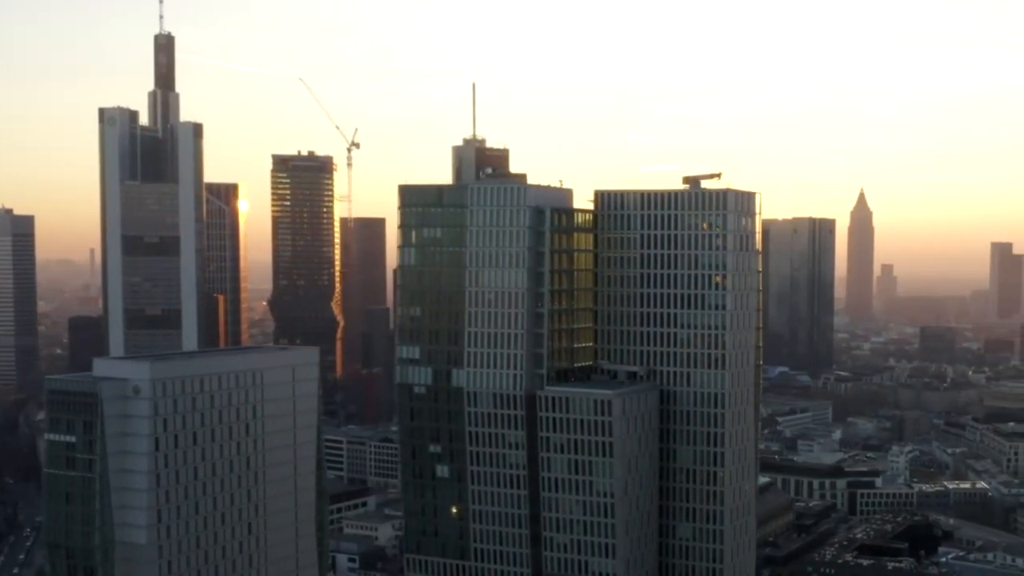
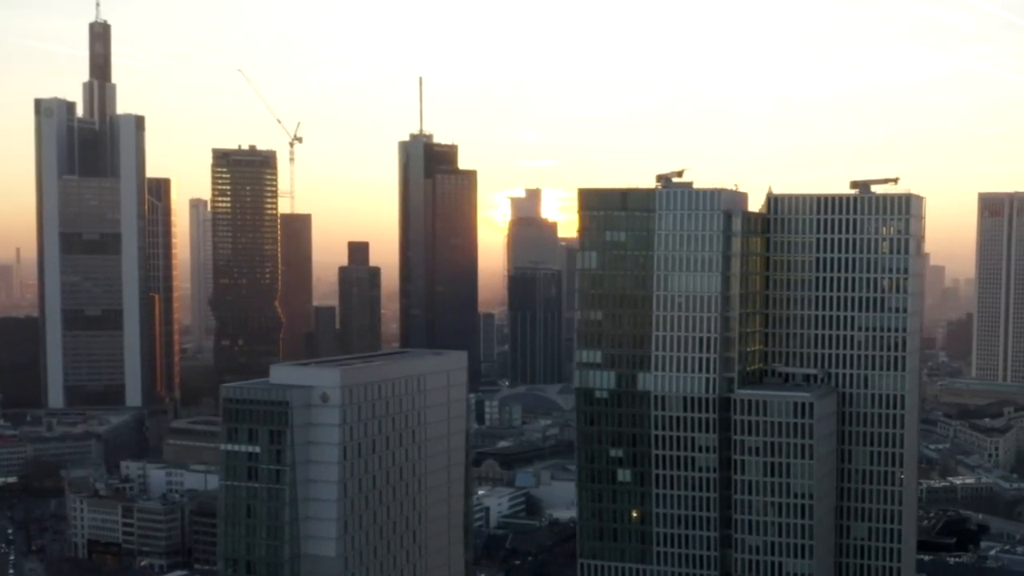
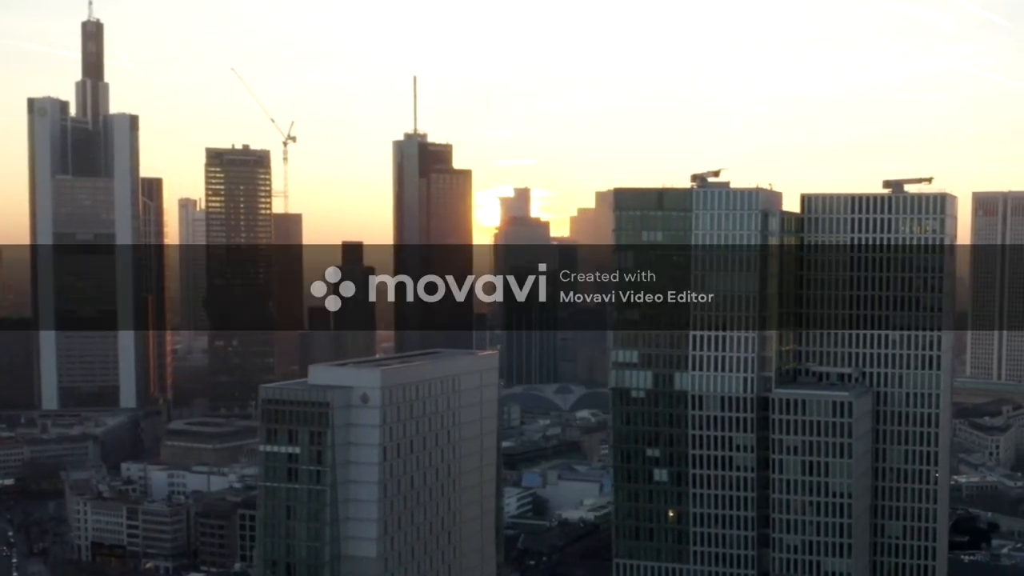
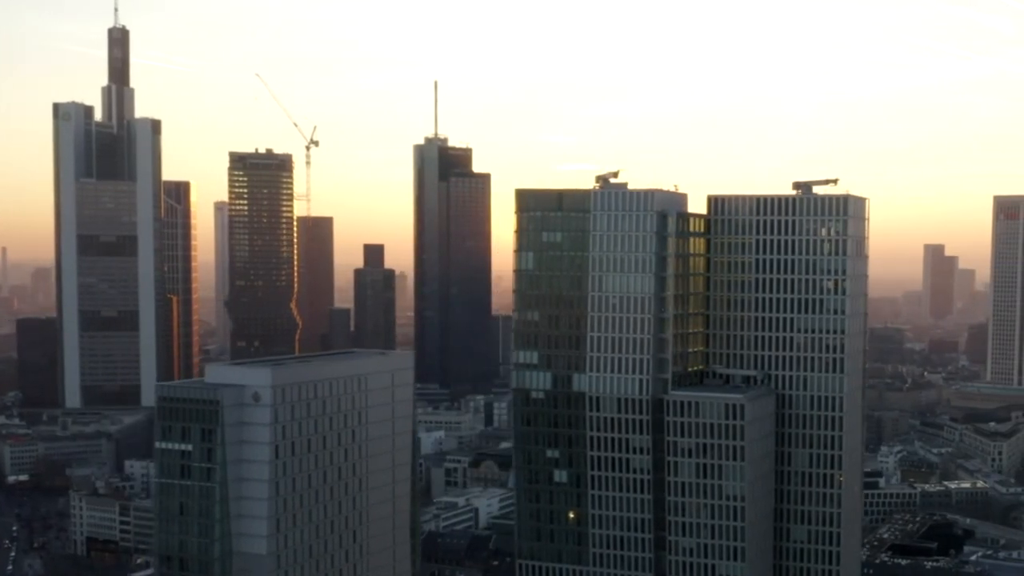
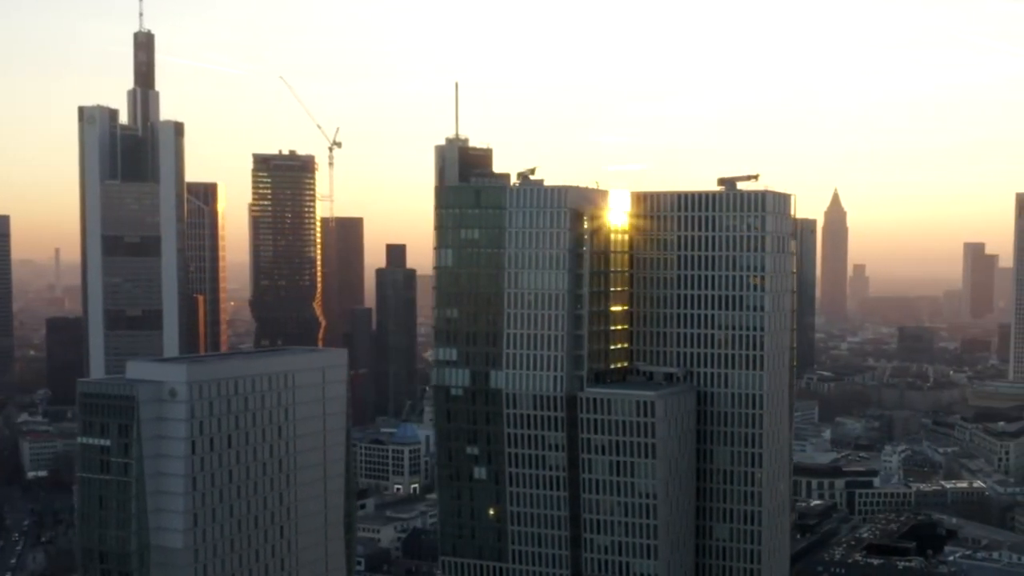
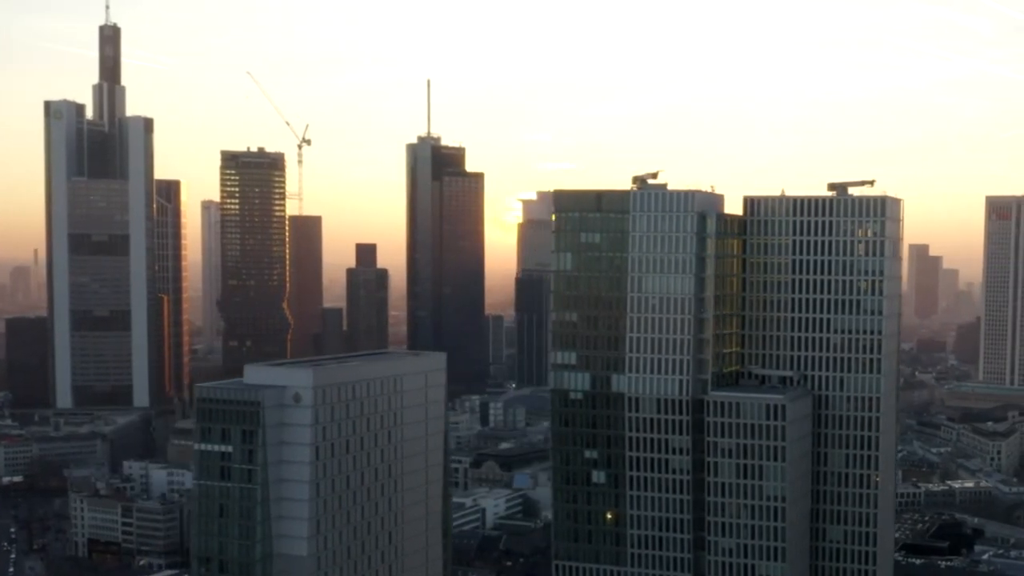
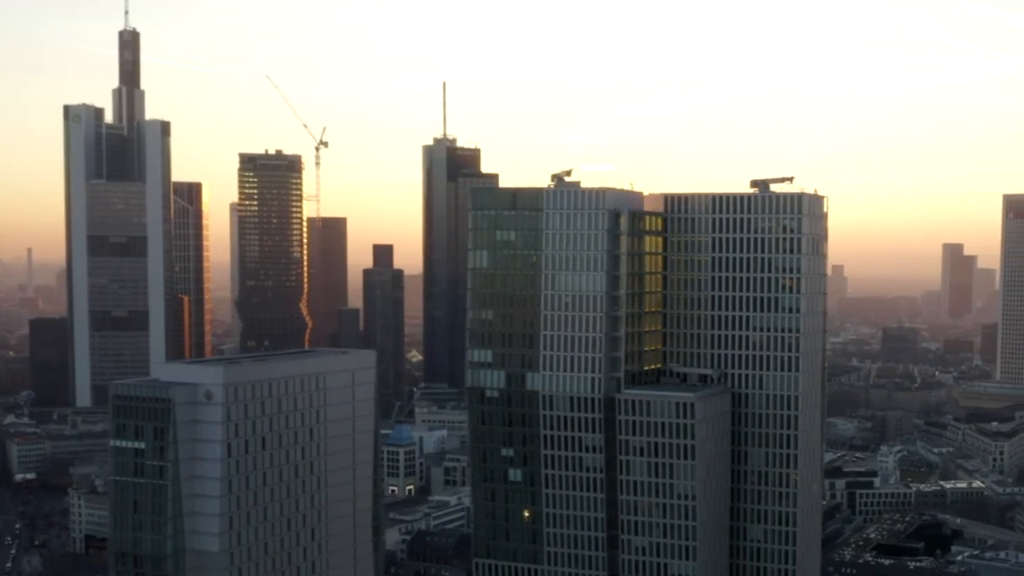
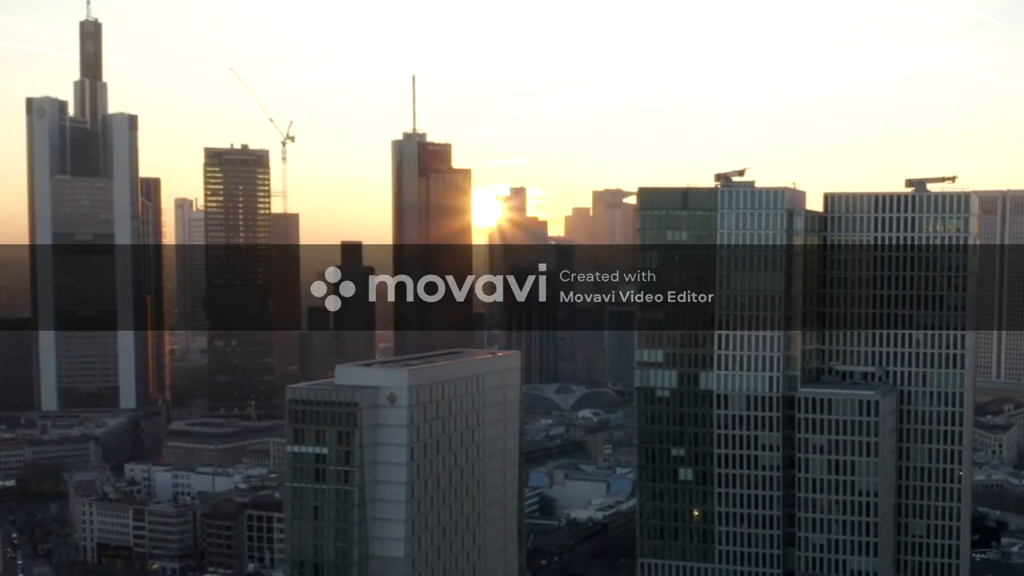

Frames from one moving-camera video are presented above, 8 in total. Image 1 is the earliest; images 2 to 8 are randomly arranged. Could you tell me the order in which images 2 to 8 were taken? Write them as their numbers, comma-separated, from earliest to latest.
5, 7, 4, 6, 2, 3, 8
